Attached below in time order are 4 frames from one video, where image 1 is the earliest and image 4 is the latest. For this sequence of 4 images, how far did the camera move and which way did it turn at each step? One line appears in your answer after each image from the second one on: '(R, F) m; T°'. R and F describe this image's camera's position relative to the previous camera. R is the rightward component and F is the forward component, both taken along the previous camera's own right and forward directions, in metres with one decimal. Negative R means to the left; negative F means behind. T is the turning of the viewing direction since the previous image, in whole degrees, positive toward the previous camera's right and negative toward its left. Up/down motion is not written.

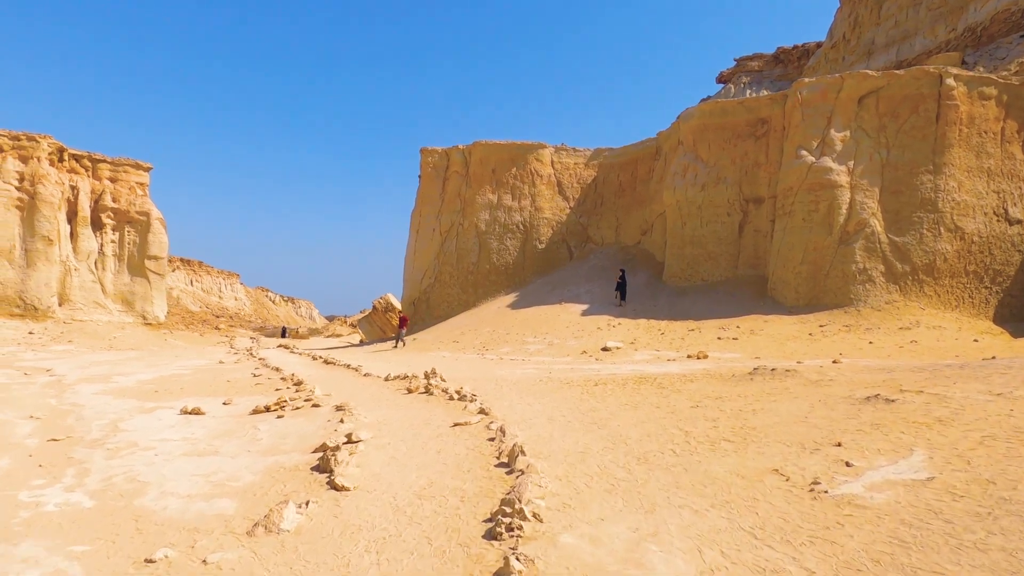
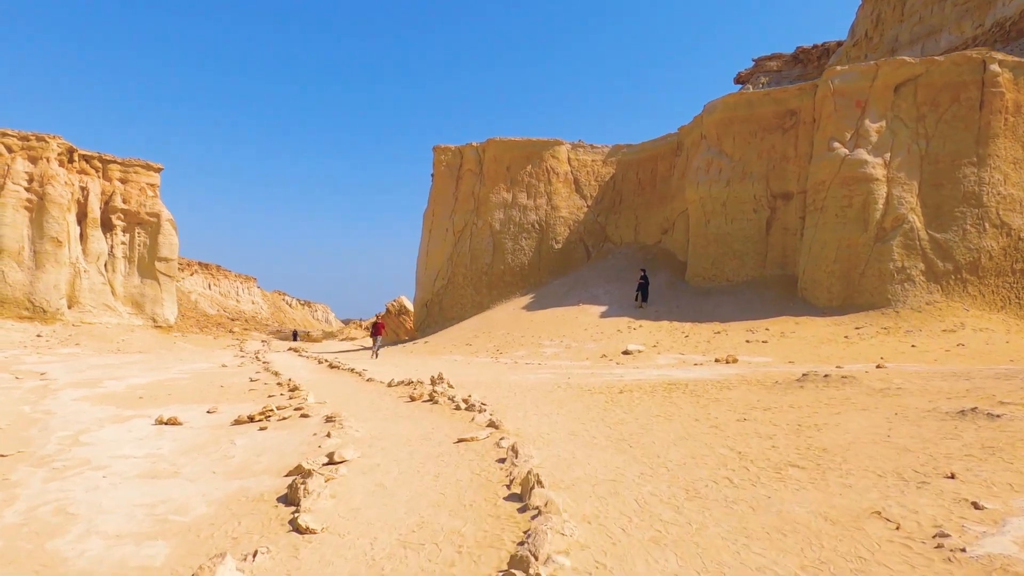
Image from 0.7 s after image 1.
(0.0, +0.7) m; -1°
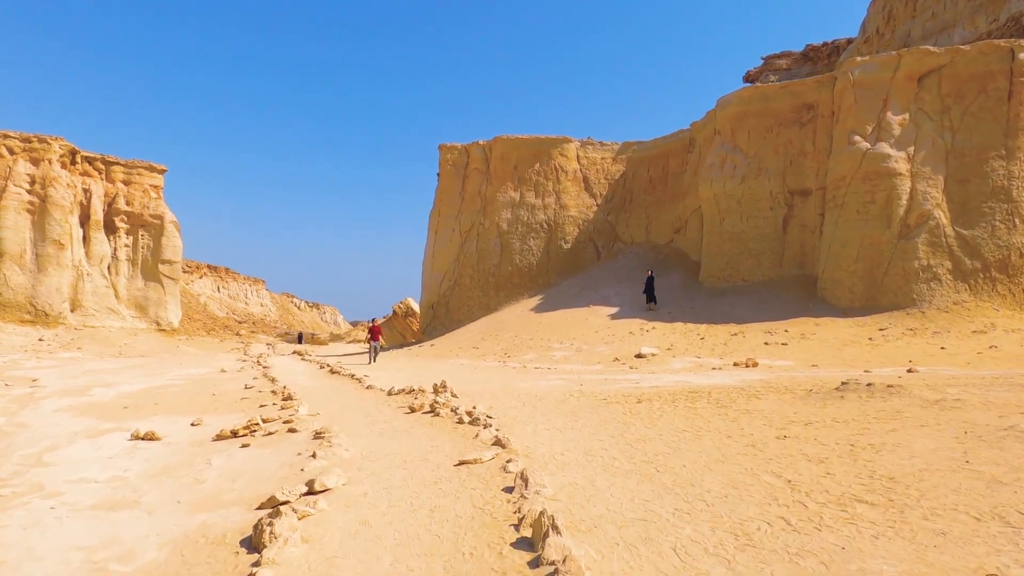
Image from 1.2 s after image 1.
(0.0, +0.5) m; -1°
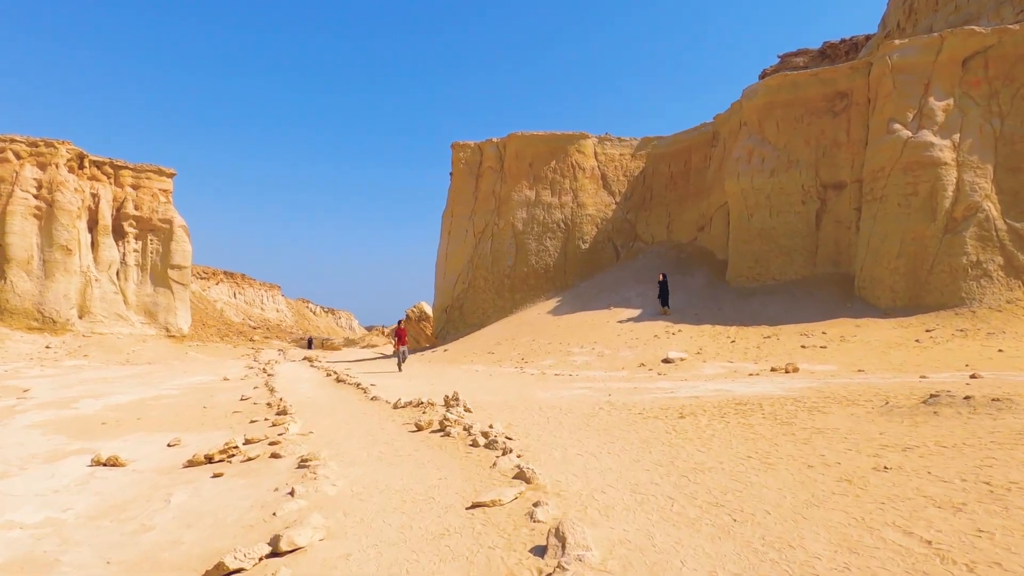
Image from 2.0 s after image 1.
(0.0, +0.8) m; -1°
